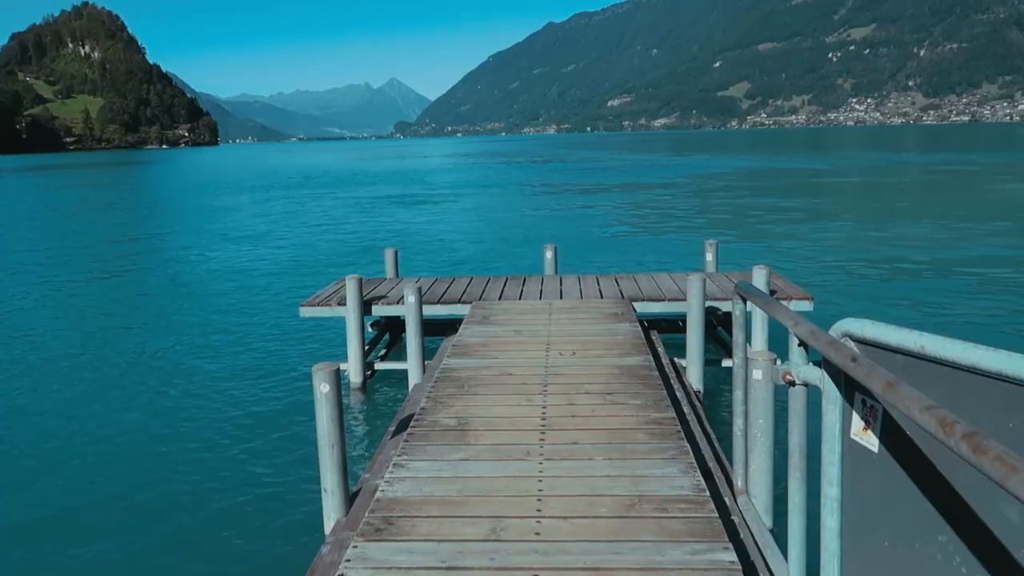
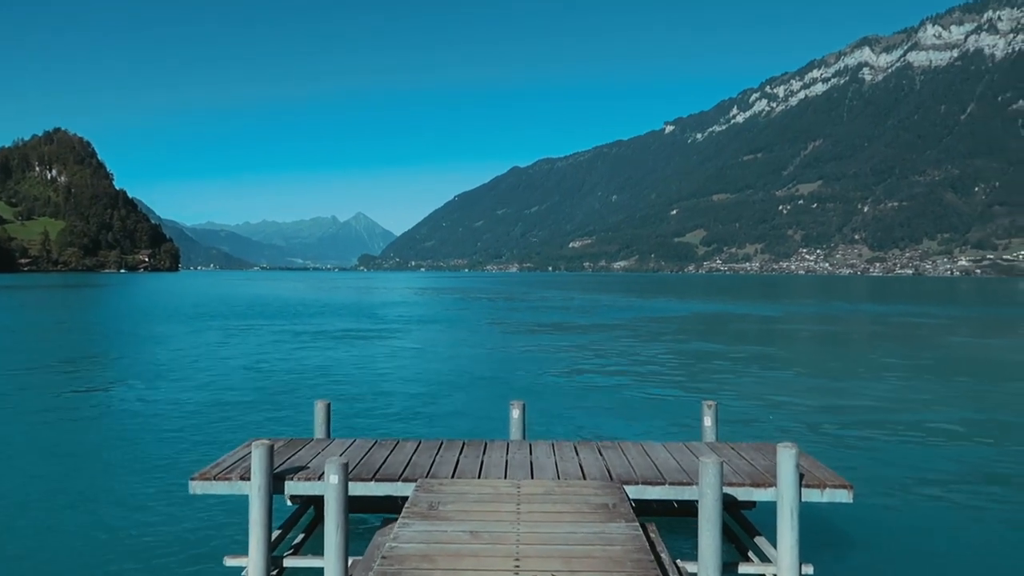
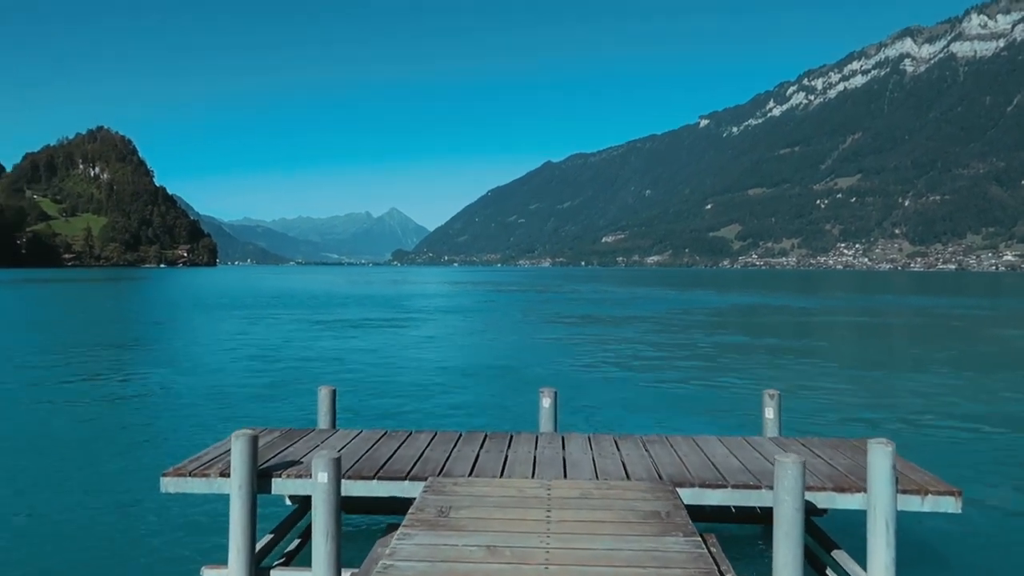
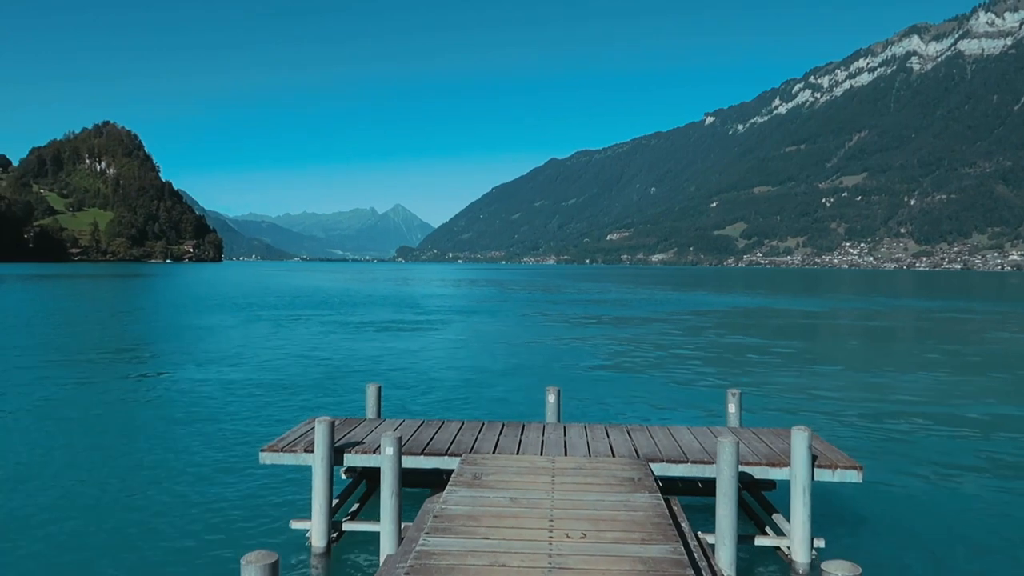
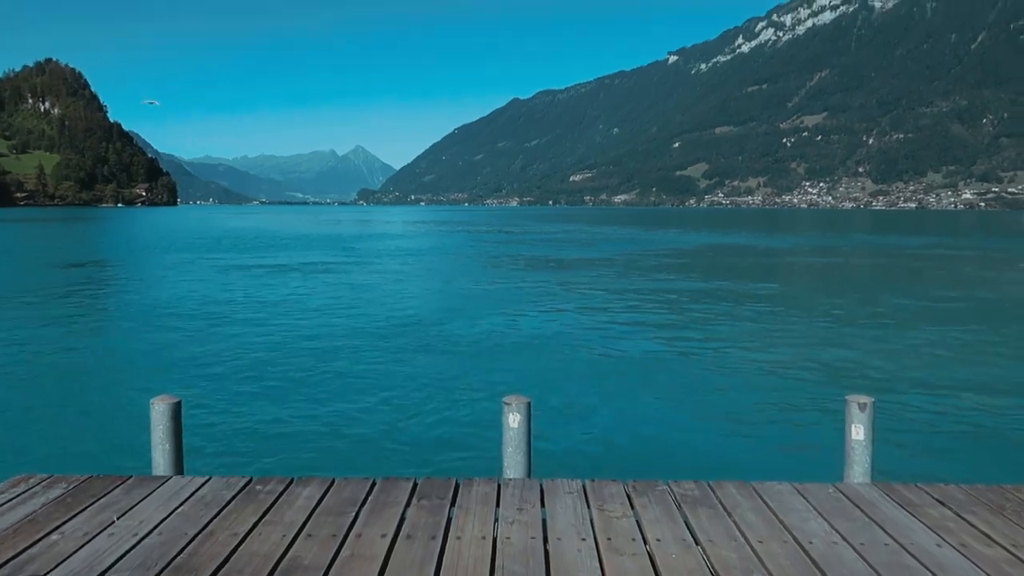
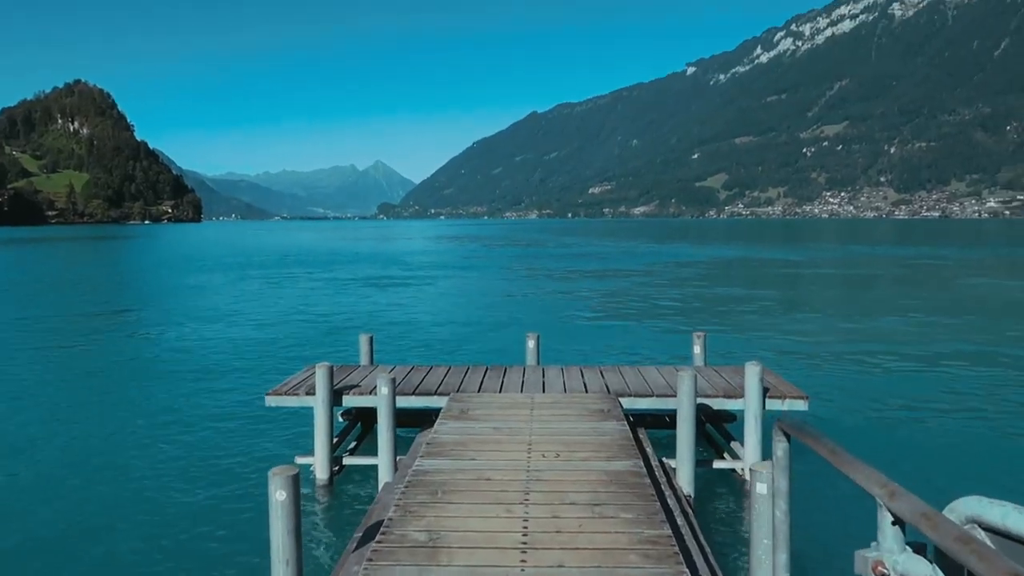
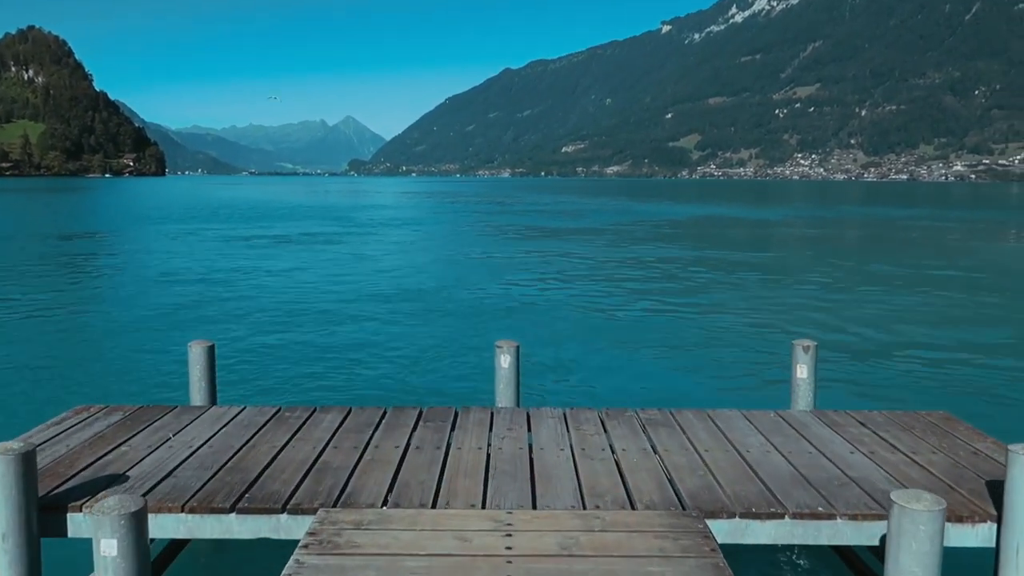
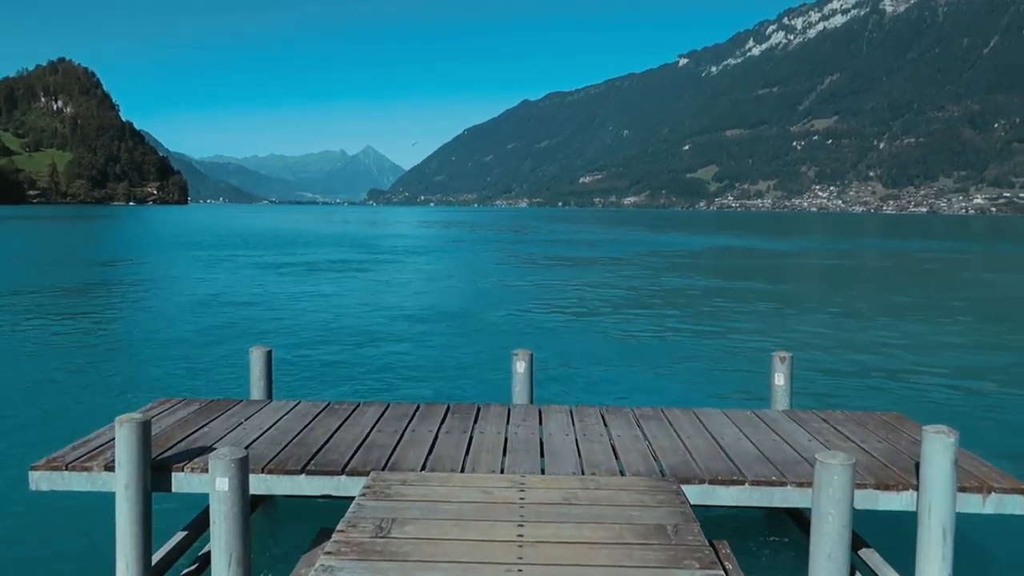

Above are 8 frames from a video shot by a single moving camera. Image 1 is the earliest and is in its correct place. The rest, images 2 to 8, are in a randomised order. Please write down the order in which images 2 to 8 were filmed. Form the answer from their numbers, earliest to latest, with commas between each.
6, 4, 2, 3, 8, 7, 5
